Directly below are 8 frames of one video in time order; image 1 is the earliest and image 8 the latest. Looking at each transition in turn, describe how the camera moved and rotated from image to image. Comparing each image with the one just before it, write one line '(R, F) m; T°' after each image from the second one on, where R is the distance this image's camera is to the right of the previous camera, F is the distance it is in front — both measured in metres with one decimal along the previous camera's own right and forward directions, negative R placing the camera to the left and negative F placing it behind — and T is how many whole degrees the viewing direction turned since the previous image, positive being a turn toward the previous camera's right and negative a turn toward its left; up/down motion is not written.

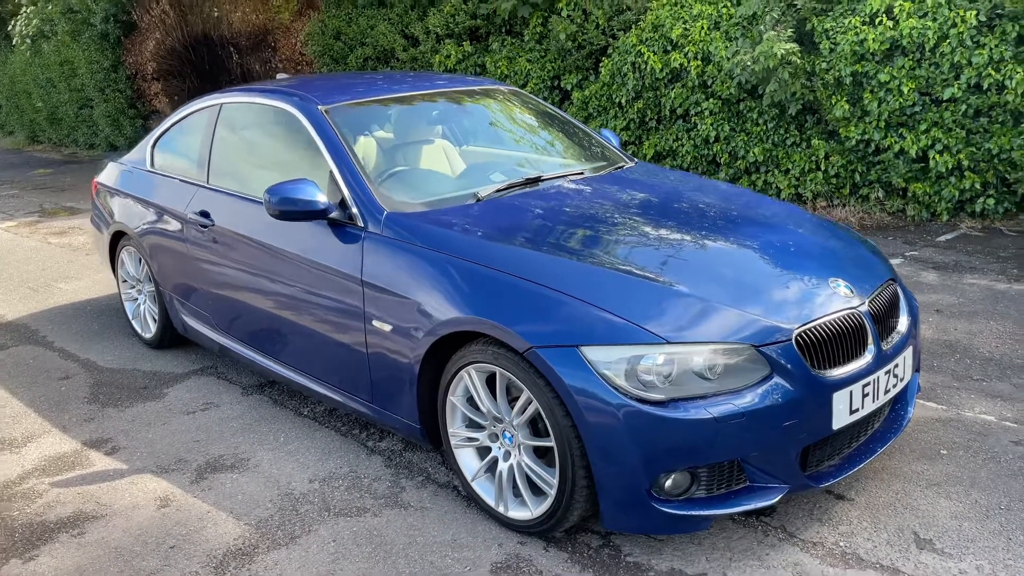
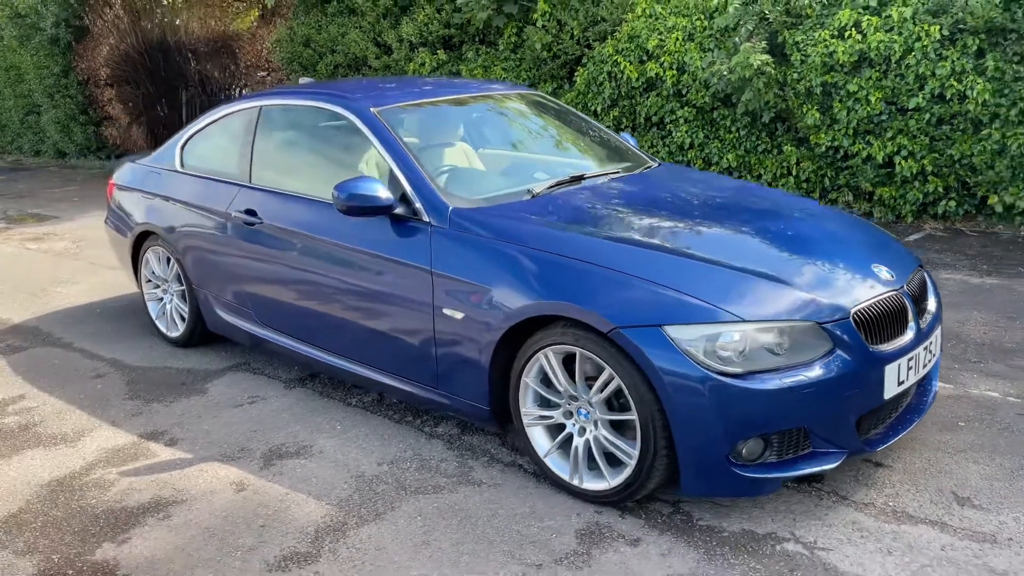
(-0.5, -0.2) m; +4°
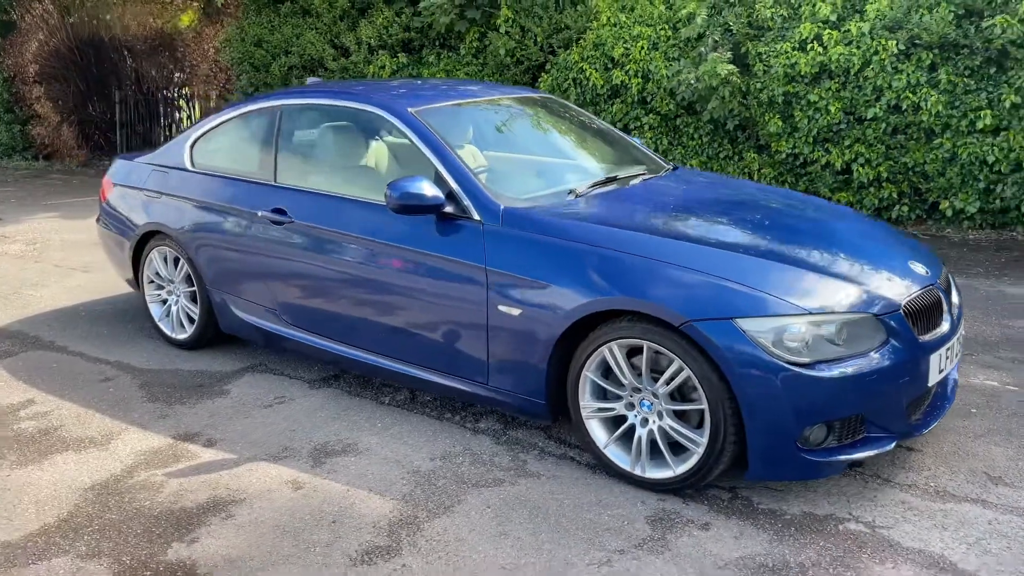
(-0.6, -0.1) m; +5°
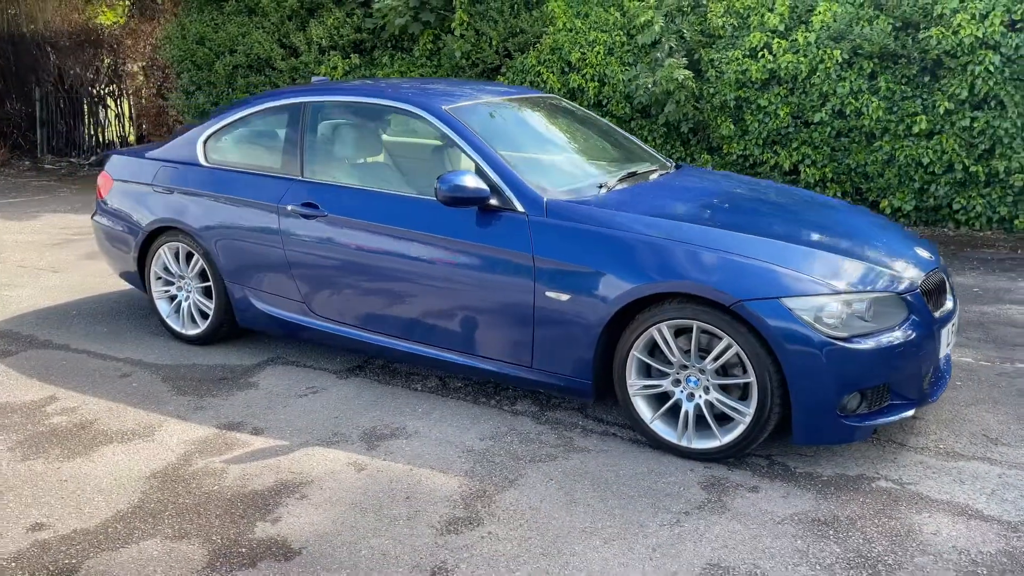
(-0.6, -0.2) m; +6°
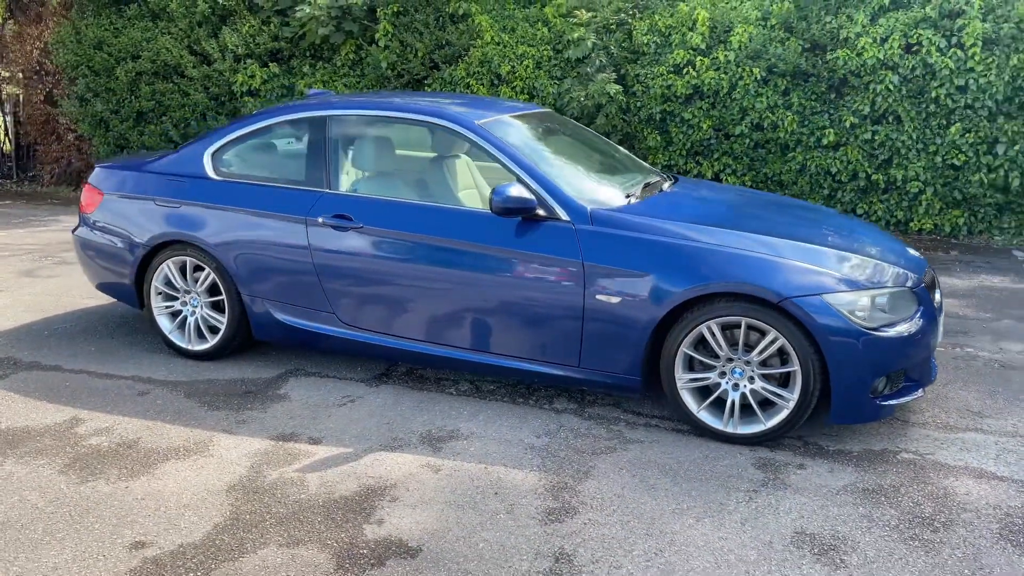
(-0.9, -0.2) m; +9°
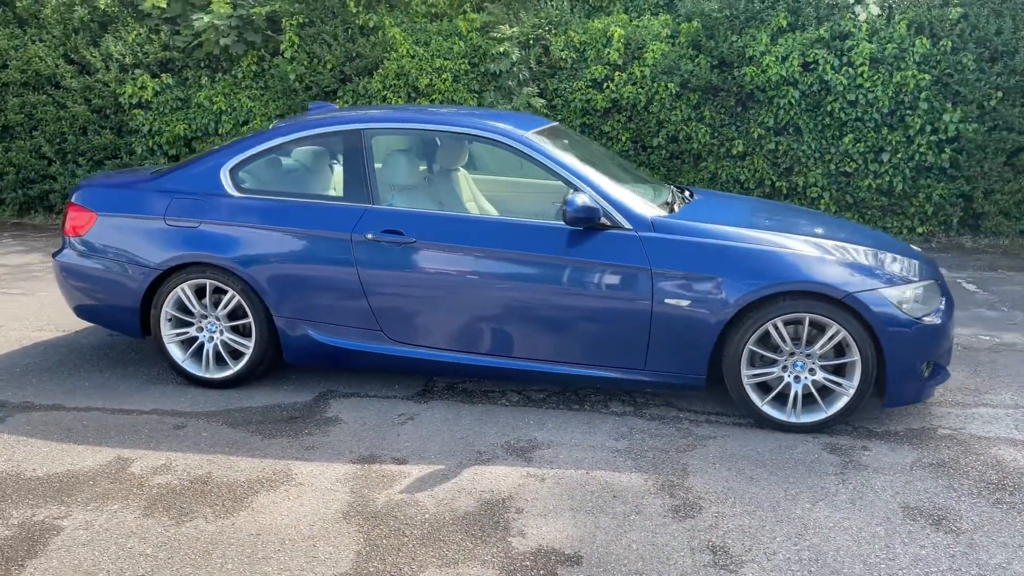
(-1.2, +0.1) m; +11°
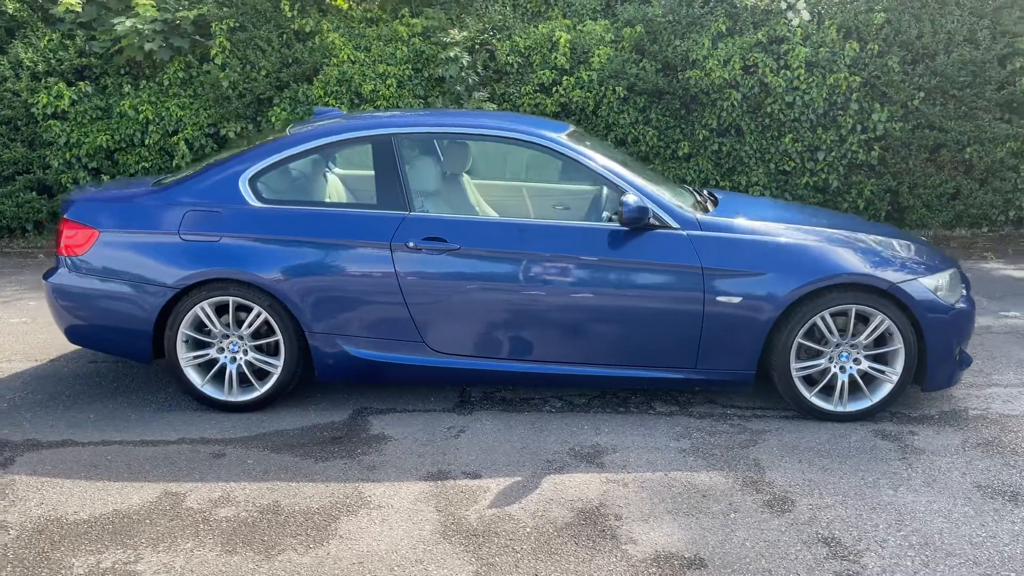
(-0.8, +0.1) m; +7°
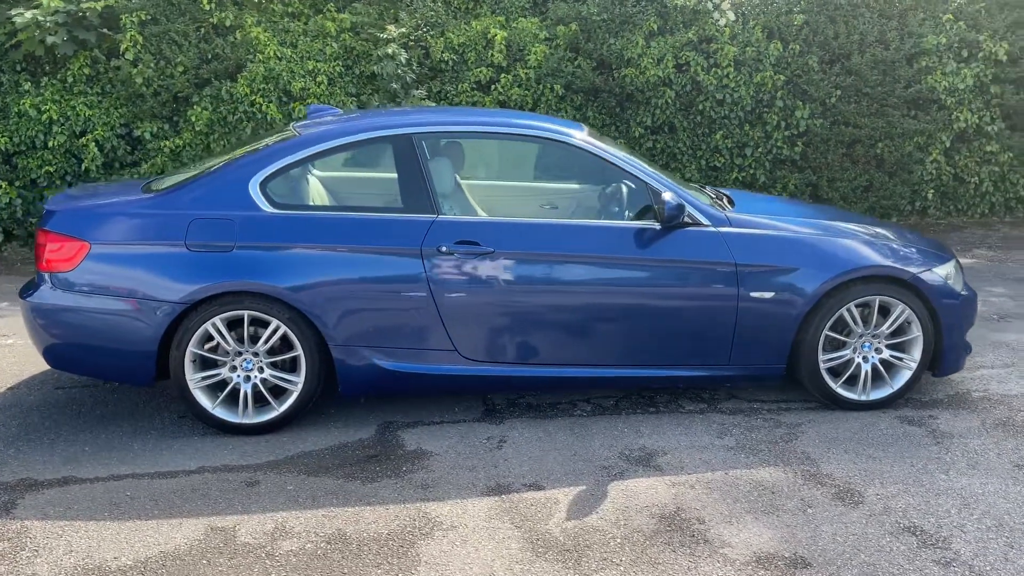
(-0.8, +0.2) m; +8°
